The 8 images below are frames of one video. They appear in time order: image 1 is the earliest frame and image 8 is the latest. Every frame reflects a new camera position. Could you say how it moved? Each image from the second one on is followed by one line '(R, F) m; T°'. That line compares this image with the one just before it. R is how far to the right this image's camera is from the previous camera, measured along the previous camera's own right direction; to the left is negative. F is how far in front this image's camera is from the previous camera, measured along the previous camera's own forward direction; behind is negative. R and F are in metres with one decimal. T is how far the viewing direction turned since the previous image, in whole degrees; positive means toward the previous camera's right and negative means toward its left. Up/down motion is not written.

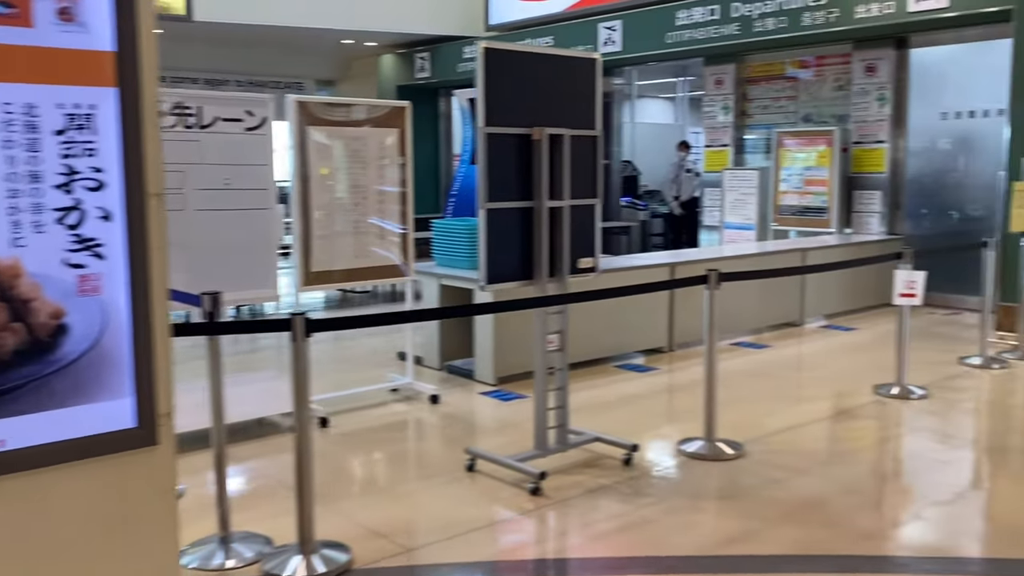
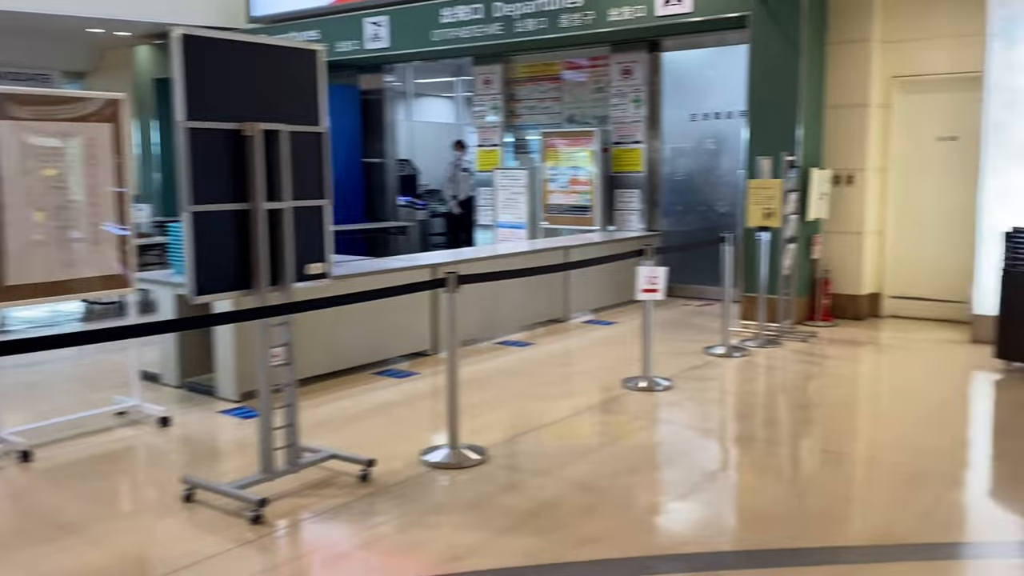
(+0.3, +0.2) m; +12°
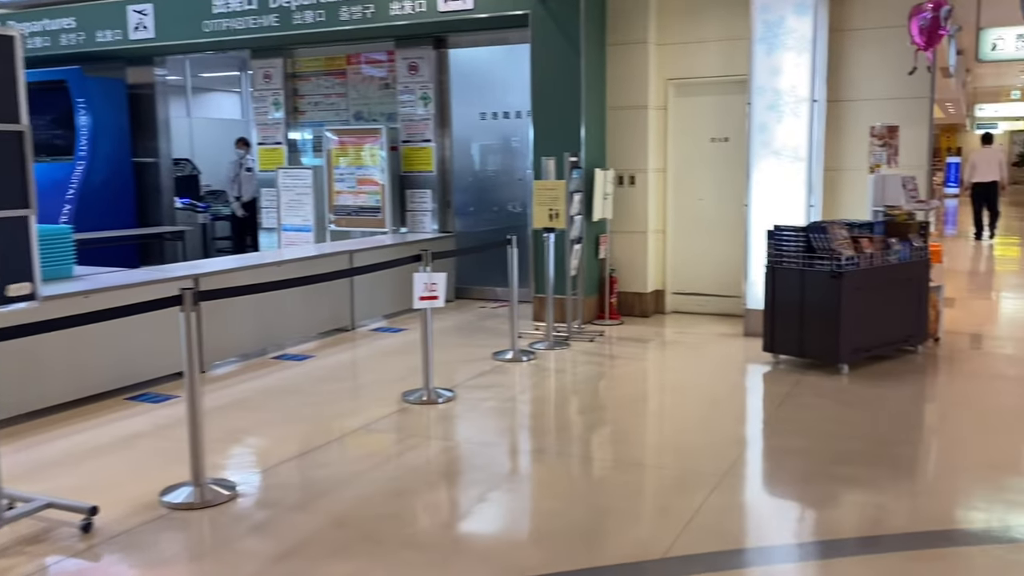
(+0.2, +0.2) m; +12°
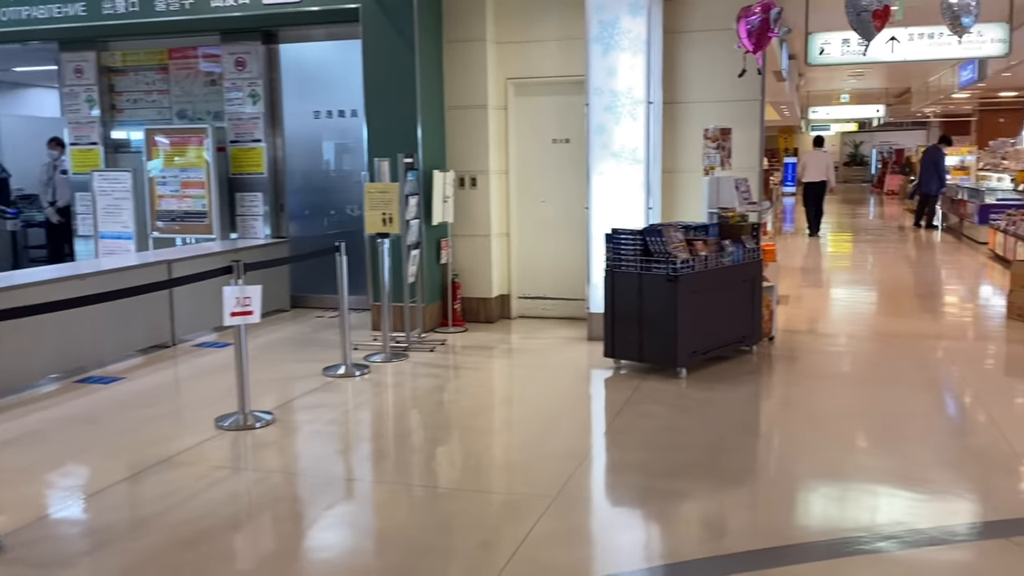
(+0.2, +0.2) m; +8°
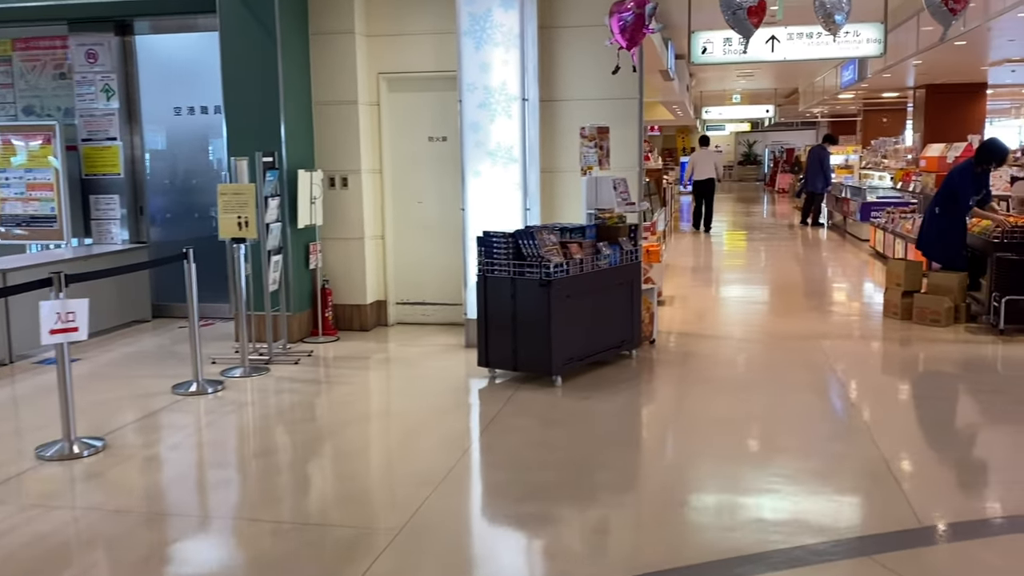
(+0.2, +0.3) m; +6°
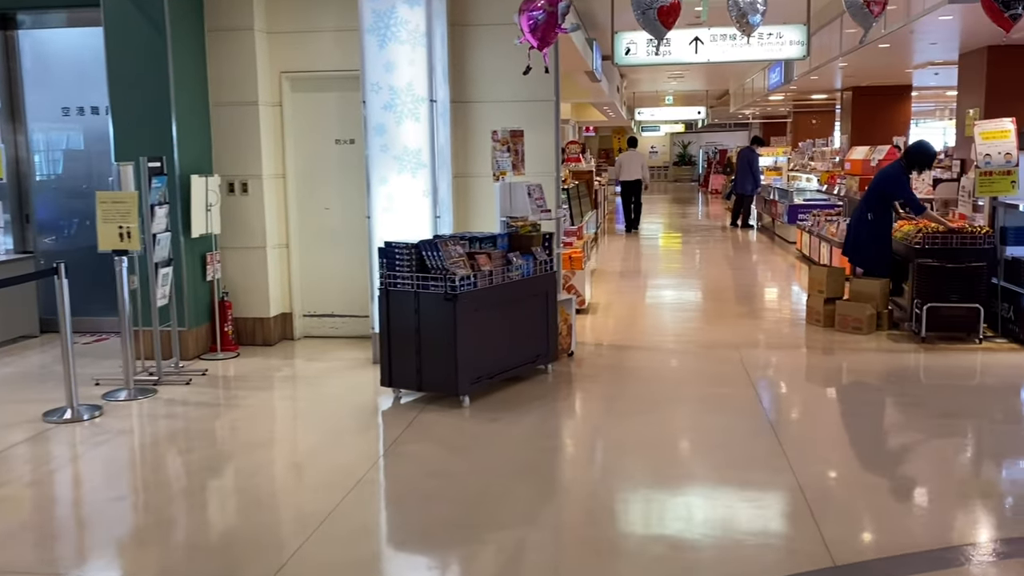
(+0.2, +0.3) m; +4°
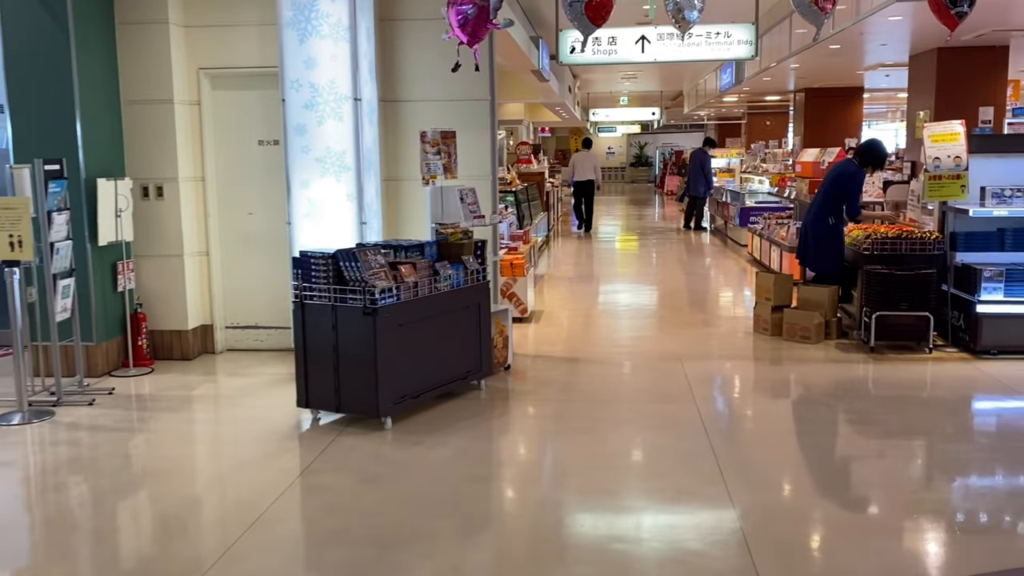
(+0.2, +0.3) m; +2°
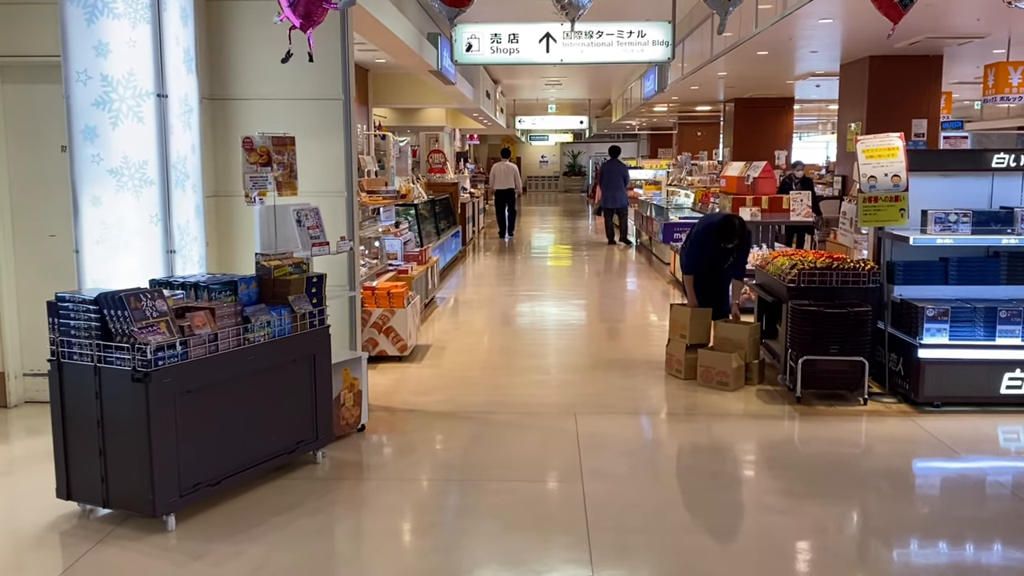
(+0.4, +1.0) m; +4°
